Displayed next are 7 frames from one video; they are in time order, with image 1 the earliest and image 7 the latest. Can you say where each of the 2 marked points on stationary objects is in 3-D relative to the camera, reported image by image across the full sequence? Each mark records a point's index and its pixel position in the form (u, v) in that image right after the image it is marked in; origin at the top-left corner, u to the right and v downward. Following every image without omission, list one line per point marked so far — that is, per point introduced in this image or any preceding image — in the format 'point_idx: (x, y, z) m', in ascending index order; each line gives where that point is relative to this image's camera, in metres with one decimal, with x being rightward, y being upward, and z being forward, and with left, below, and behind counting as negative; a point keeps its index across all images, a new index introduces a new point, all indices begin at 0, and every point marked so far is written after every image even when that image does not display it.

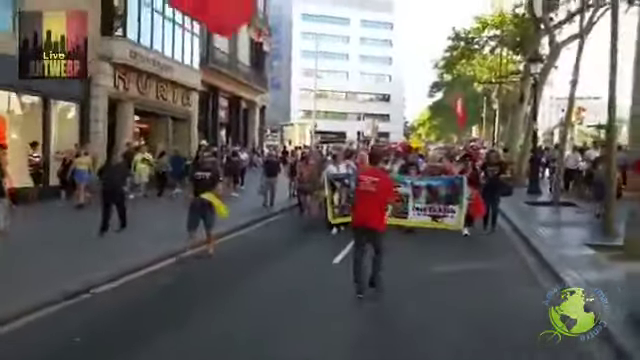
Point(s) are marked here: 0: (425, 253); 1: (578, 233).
0: (+1.5, -1.3, +15.1) m
1: (+4.6, -0.9, +17.5) m
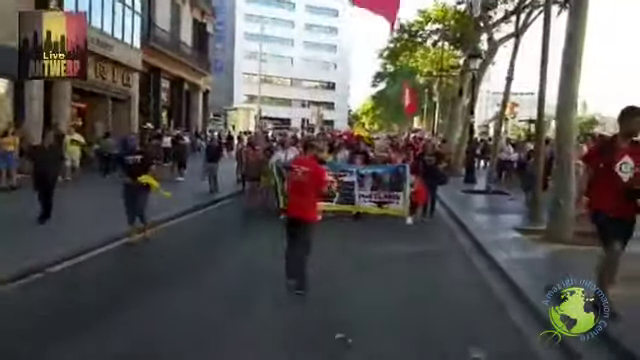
0: (+0.7, -1.0, +16.3) m
1: (+3.7, -0.7, +18.9) m
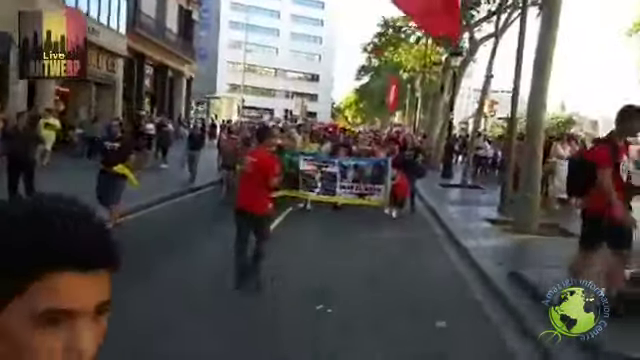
0: (+0.4, -0.9, +17.1) m
1: (+3.3, -0.6, +19.8) m
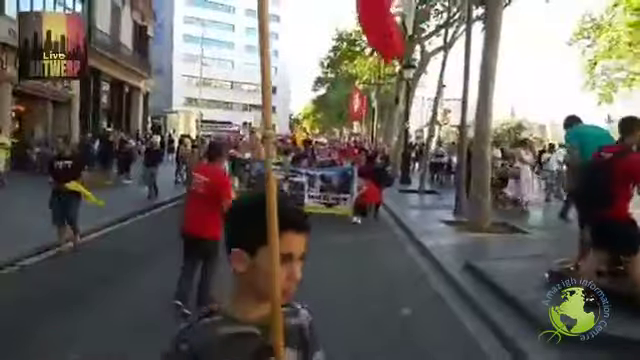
0: (-0.2, -1.0, +18.0) m
1: (+2.5, -0.7, +20.8) m
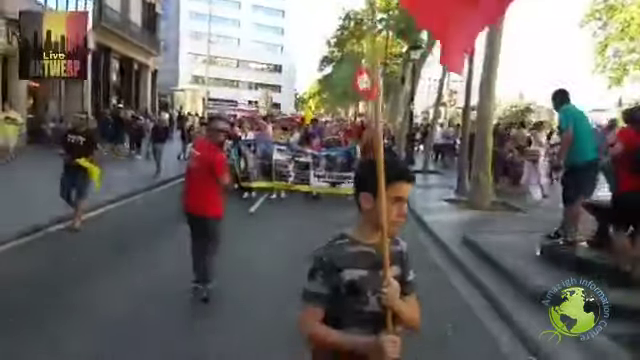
0: (-0.1, -0.6, +18.5) m
1: (+2.7, -0.3, +21.3) m
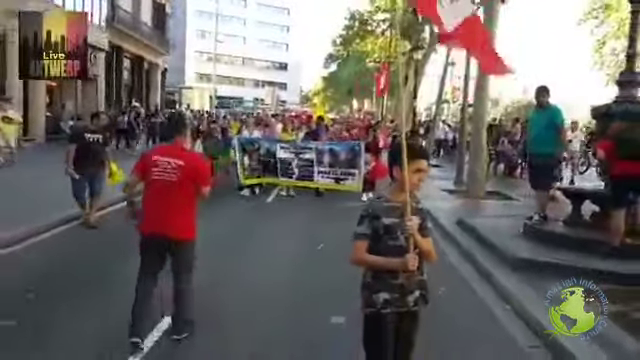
0: (+0.1, -0.5, +19.9) m
1: (+2.9, -0.1, +22.7) m
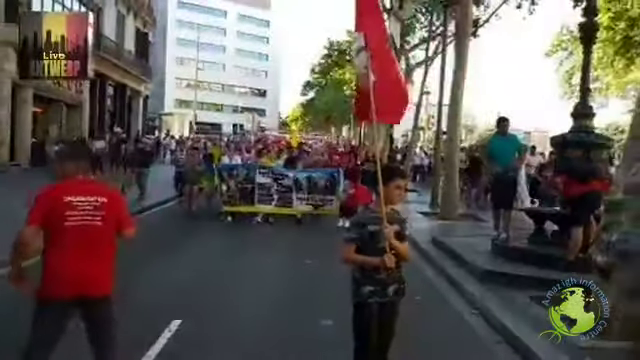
0: (-0.3, -1.0, +20.9) m
1: (+2.4, -0.7, +23.8) m
